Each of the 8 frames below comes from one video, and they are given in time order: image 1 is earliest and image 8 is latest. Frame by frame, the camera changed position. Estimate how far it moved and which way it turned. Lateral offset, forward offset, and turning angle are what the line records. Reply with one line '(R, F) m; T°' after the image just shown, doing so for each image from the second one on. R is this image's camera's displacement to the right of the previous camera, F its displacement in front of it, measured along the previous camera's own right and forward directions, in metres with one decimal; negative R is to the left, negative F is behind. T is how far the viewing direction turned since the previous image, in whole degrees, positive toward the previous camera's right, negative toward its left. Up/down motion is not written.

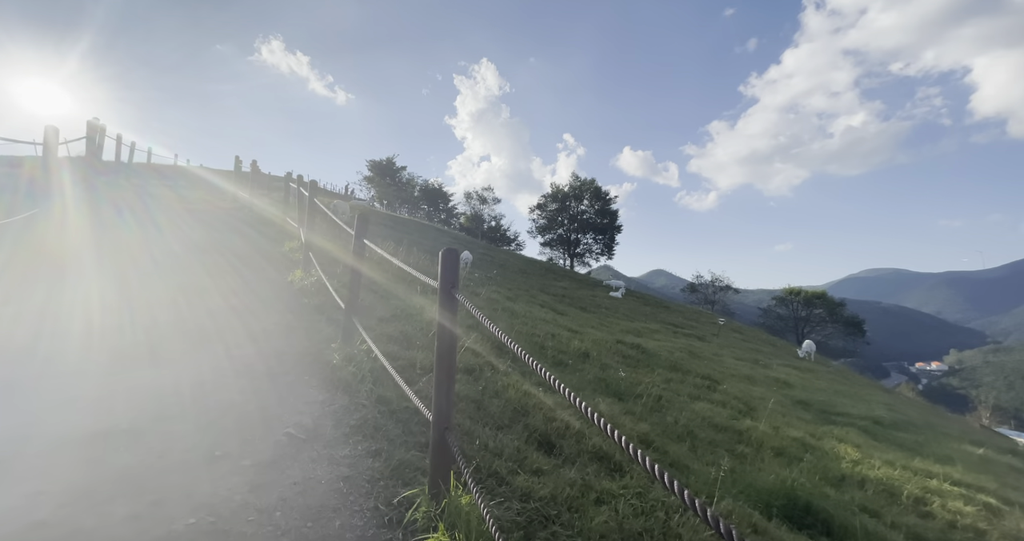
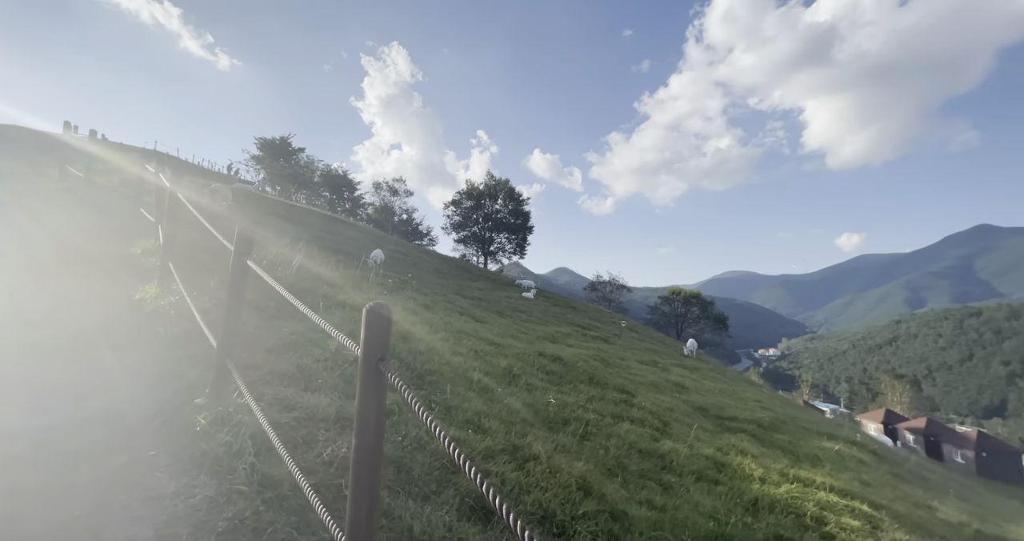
(-0.3, +1.0) m; +12°
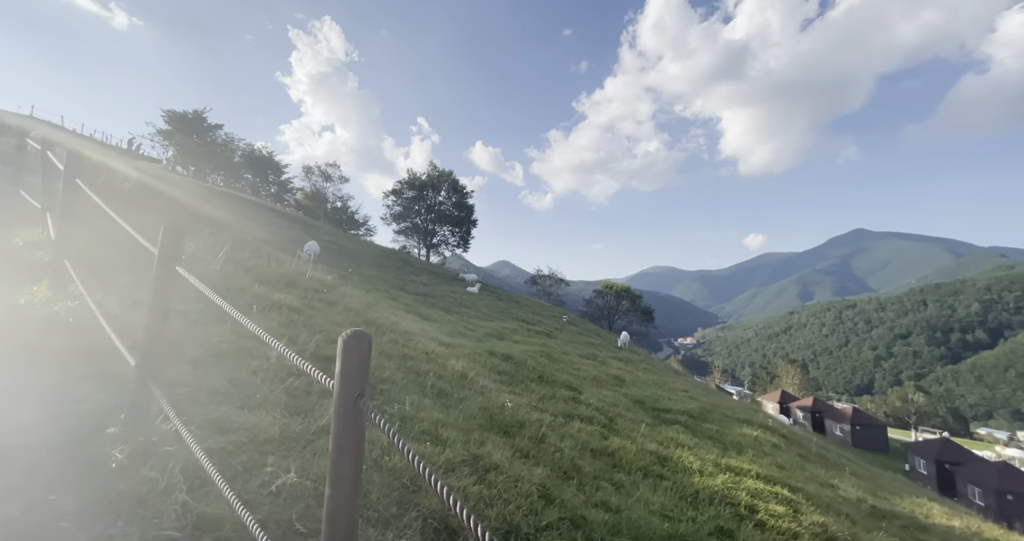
(-0.4, +0.2) m; +8°
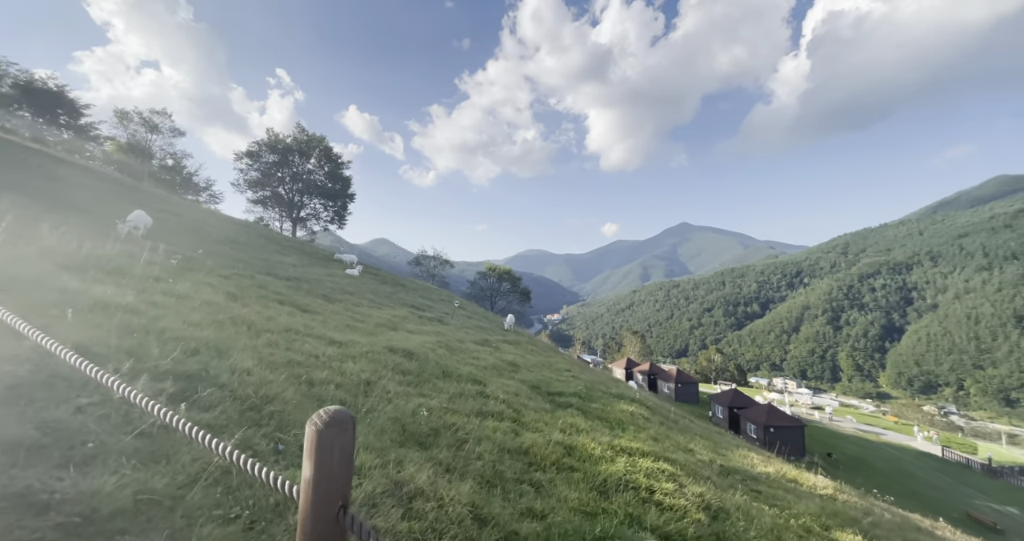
(-0.7, +0.7) m; +17°
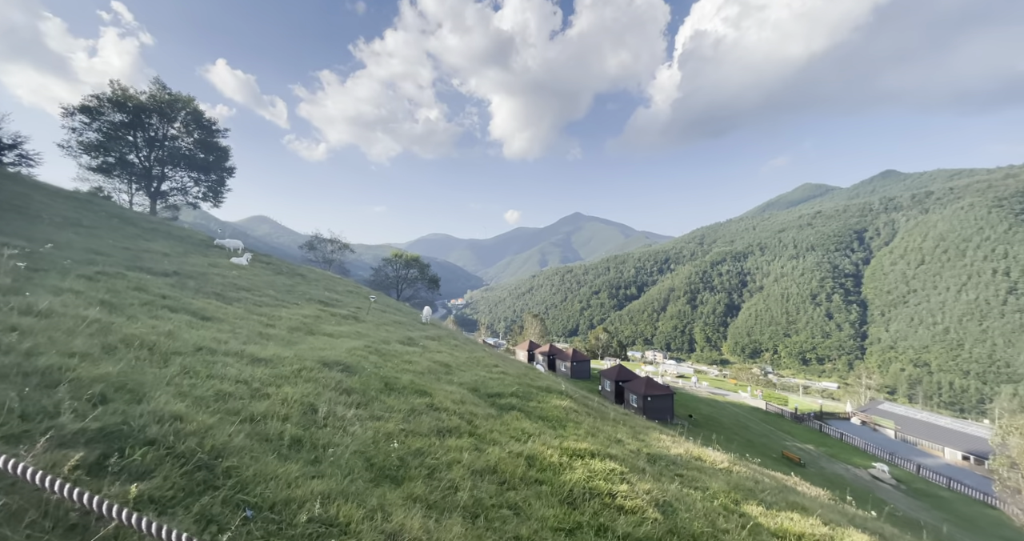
(-1.3, +0.3) m; +14°
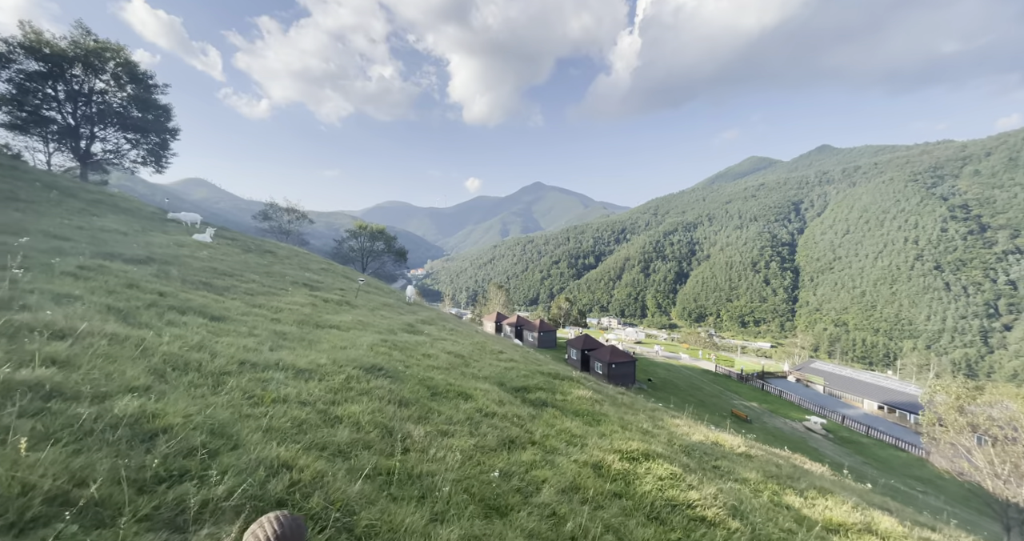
(-2.3, +0.5) m; +6°
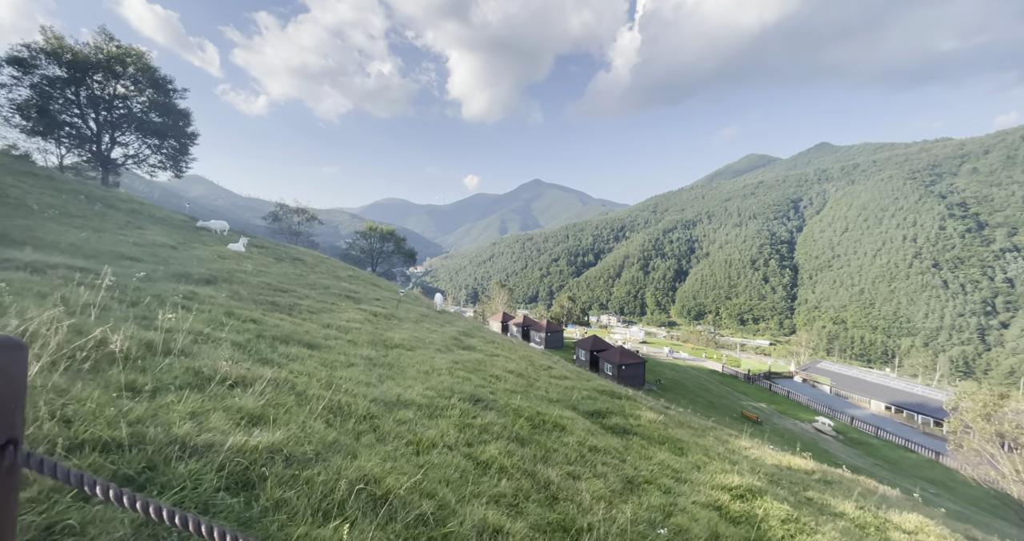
(-2.6, -0.2) m; 0°
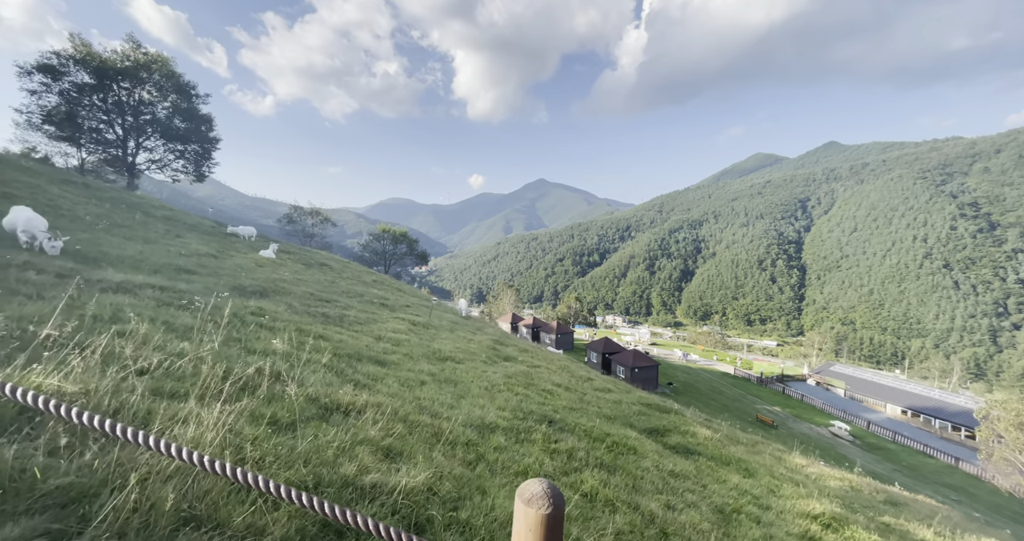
(-1.8, 0.0) m; -1°
